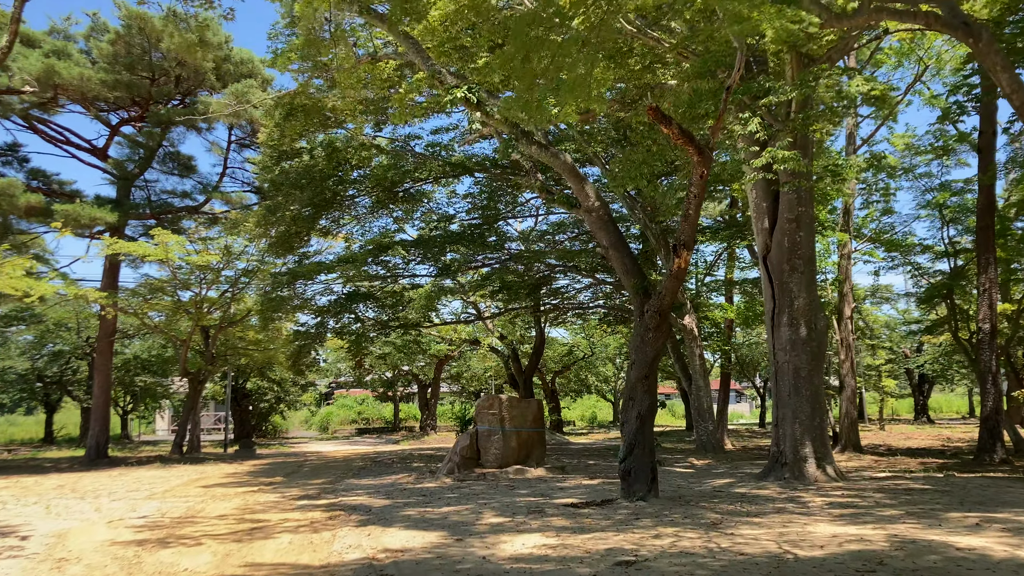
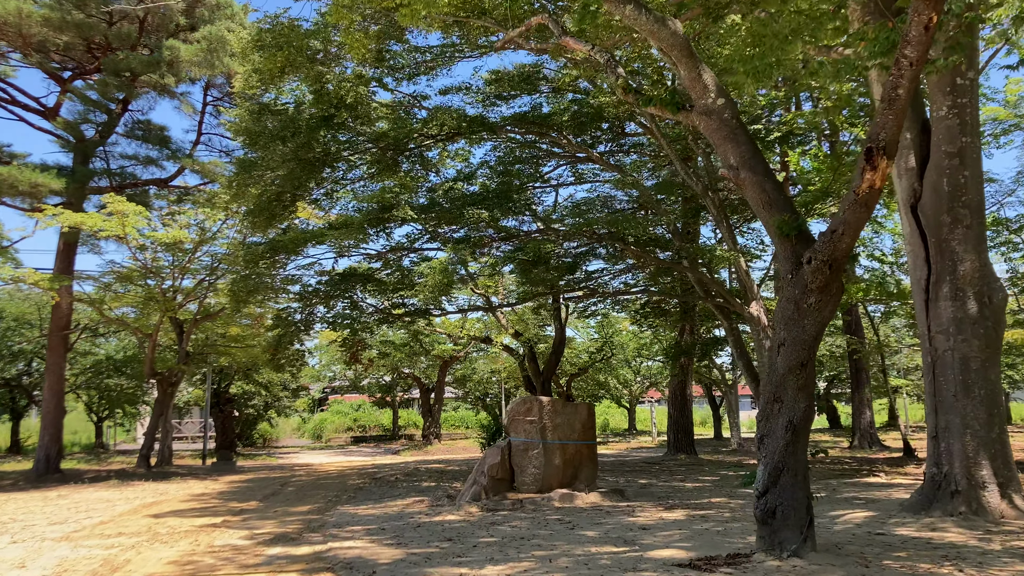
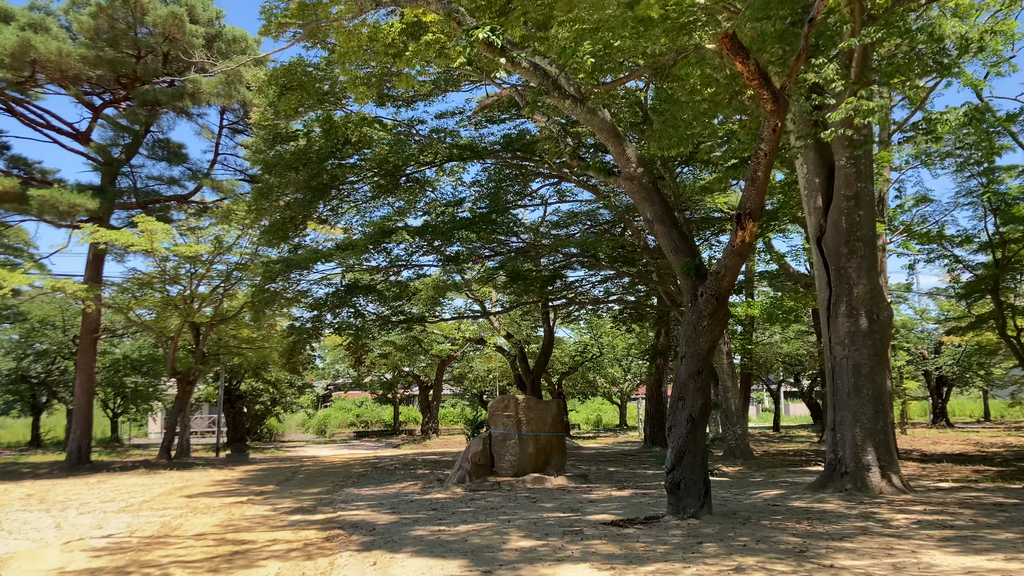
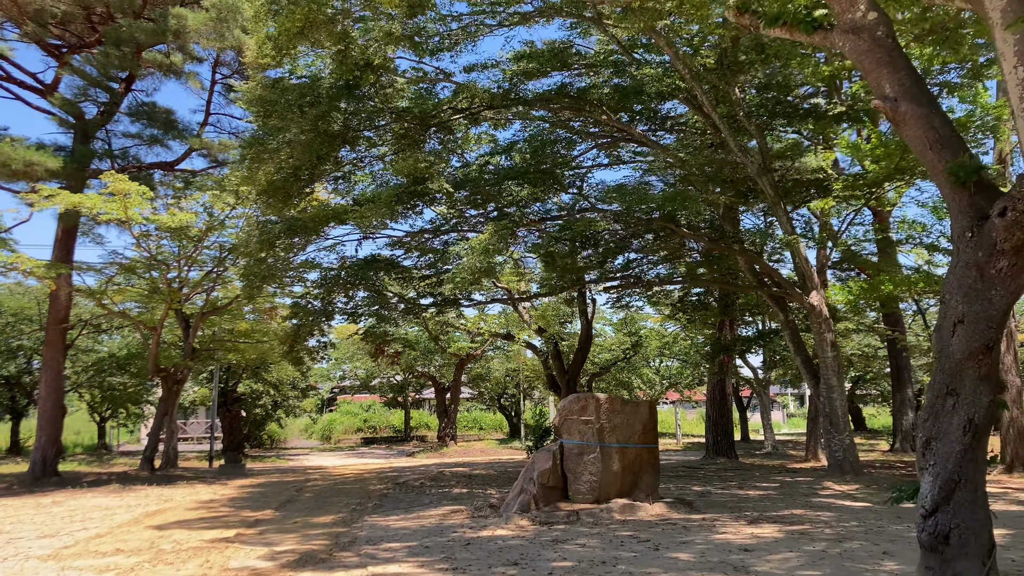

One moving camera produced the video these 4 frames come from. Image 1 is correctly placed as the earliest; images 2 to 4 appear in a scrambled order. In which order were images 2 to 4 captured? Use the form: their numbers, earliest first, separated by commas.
3, 2, 4
